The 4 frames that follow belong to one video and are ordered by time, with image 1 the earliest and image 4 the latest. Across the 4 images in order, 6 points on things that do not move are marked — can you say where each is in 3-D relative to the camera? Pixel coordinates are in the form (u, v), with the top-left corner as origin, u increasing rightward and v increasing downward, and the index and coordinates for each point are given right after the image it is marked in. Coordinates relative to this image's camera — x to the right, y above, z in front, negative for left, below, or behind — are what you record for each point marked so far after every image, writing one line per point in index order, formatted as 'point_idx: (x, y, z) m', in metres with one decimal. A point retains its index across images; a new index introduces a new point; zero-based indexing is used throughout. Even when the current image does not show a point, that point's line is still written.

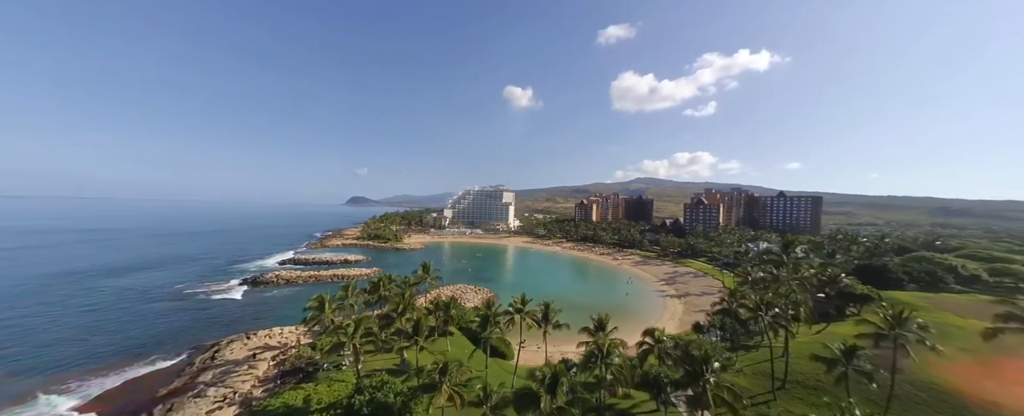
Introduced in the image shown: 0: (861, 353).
0: (+21.7, -9.0, +20.0) m
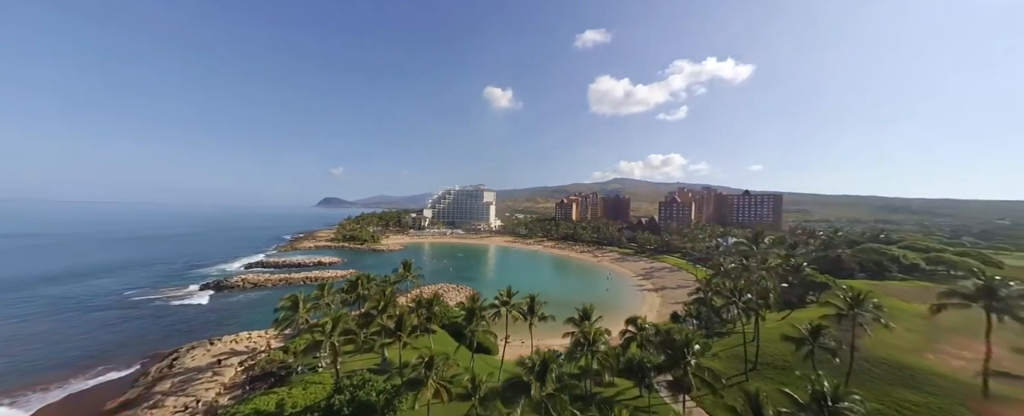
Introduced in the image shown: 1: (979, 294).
0: (+21.2, -8.3, +21.8) m
1: (+27.4, -5.0, +18.9) m
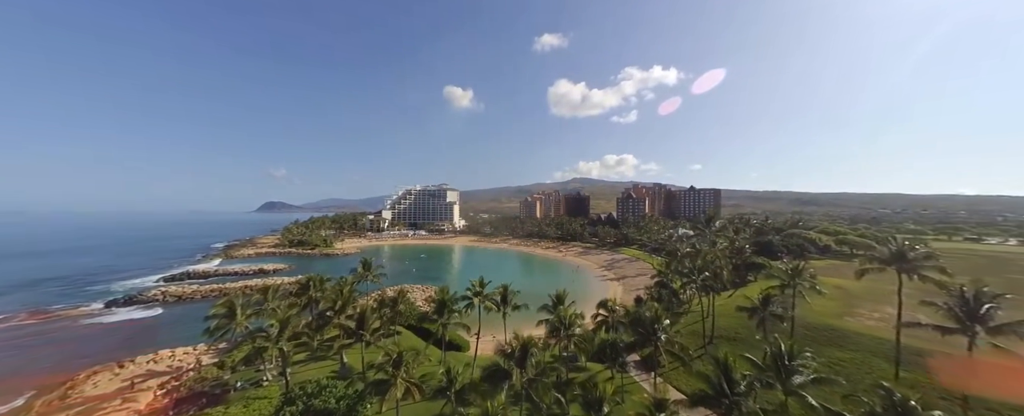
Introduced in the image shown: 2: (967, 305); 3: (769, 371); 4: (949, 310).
0: (+19.5, -6.9, +24.1) m
1: (+26.0, -3.4, +22.0) m
2: (+24.7, -5.3, +17.5) m
3: (+12.5, -7.9, +15.7) m
4: (+24.6, -5.8, +18.2) m
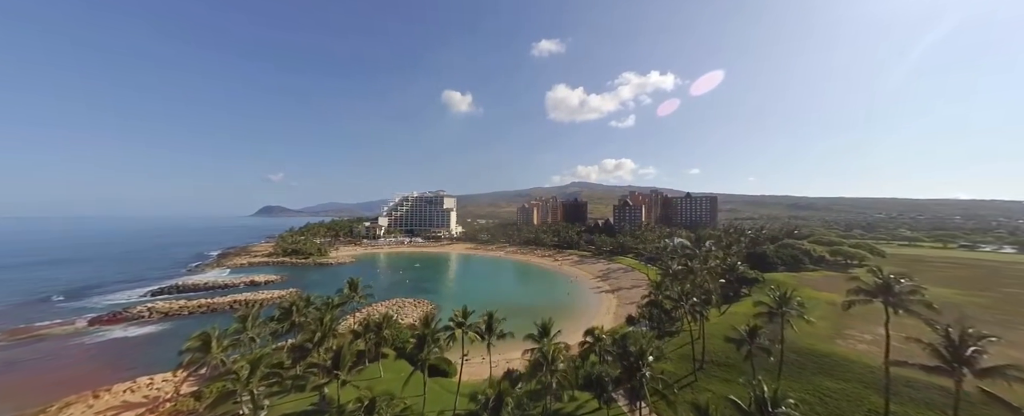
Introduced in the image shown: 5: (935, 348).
0: (+18.3, -9.1, +23.7) m
1: (+24.8, -5.5, +21.7) m
2: (+23.5, -7.3, +17.2) m
3: (+11.3, -10.0, +15.3) m
4: (+23.4, -7.8, +17.9) m
5: (+23.5, -7.8, +17.9) m
